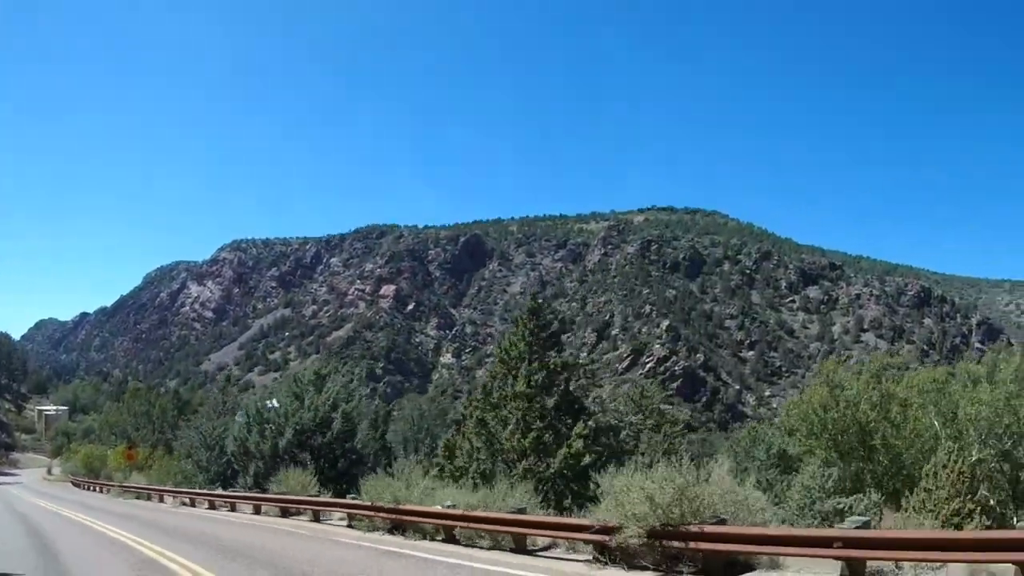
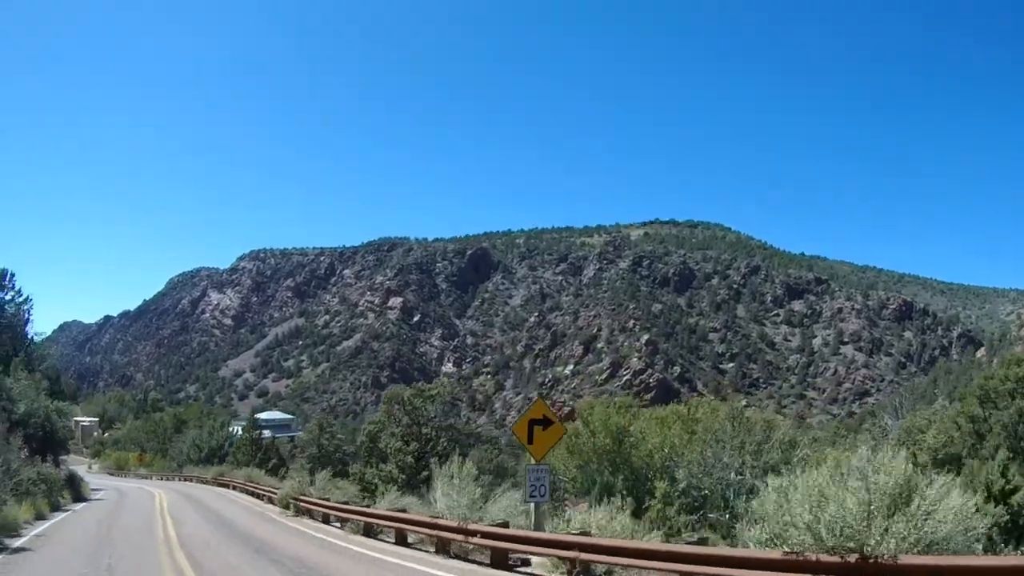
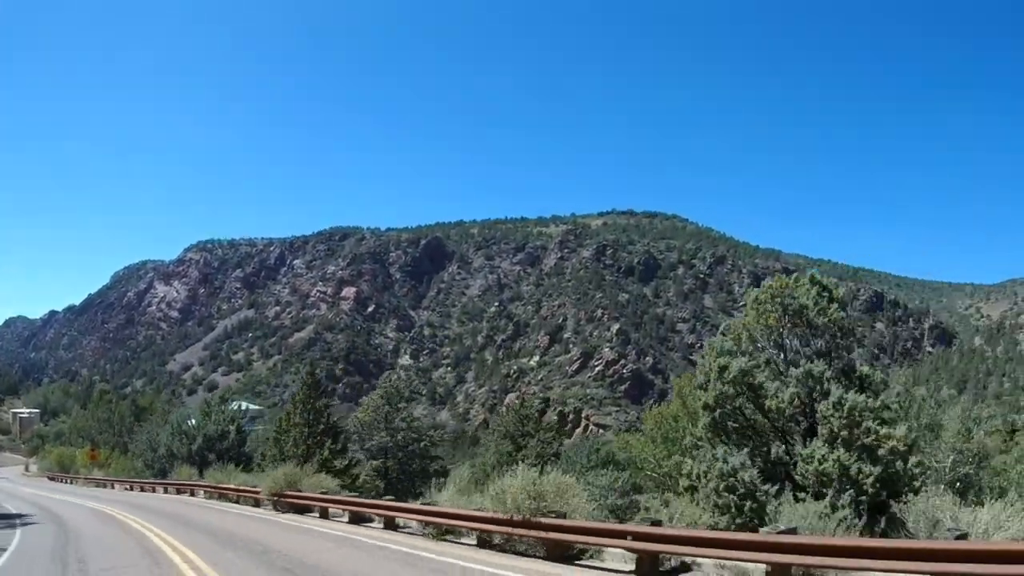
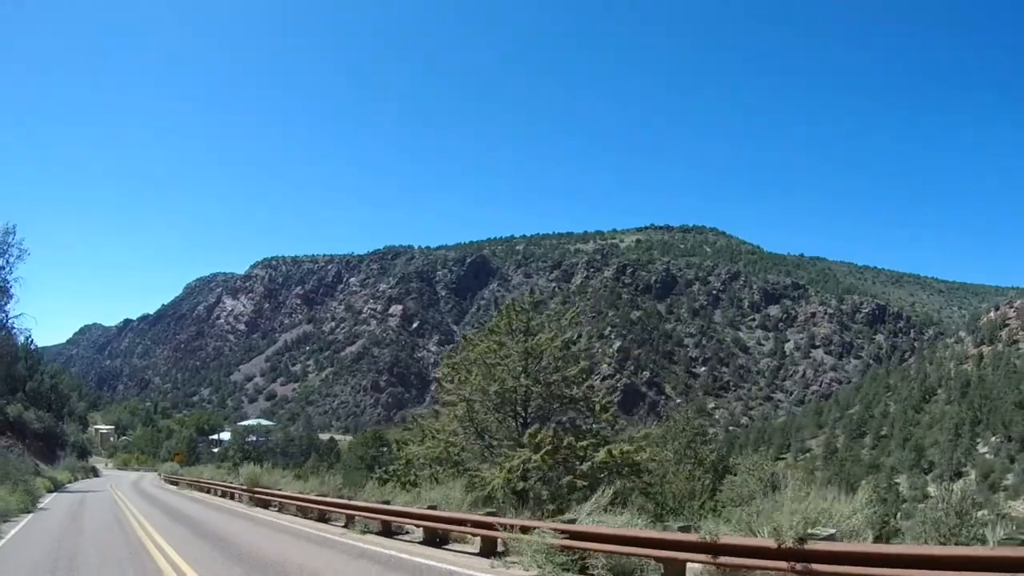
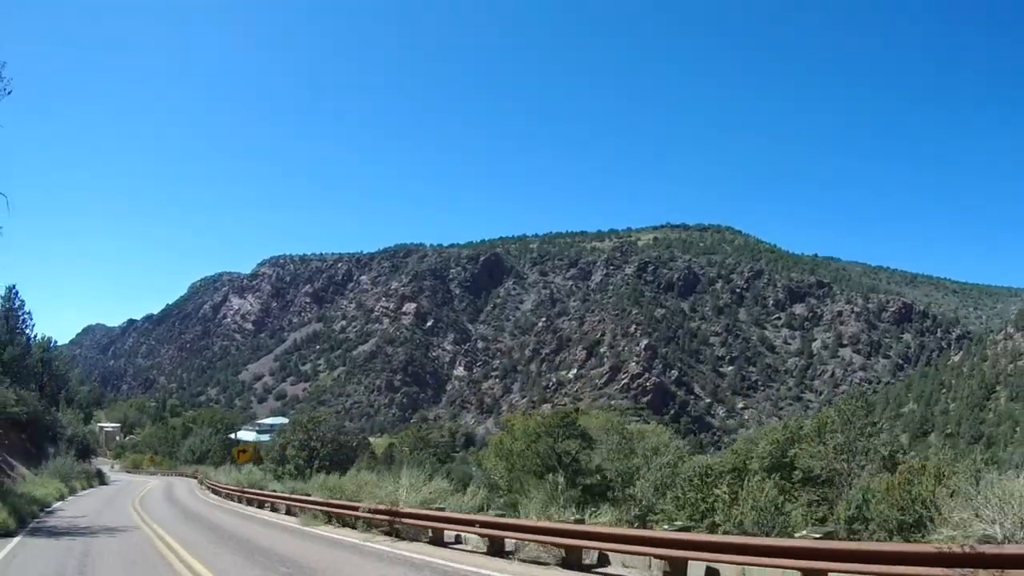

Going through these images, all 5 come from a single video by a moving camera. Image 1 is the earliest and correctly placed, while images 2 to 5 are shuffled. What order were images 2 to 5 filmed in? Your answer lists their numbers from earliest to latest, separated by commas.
3, 2, 5, 4
